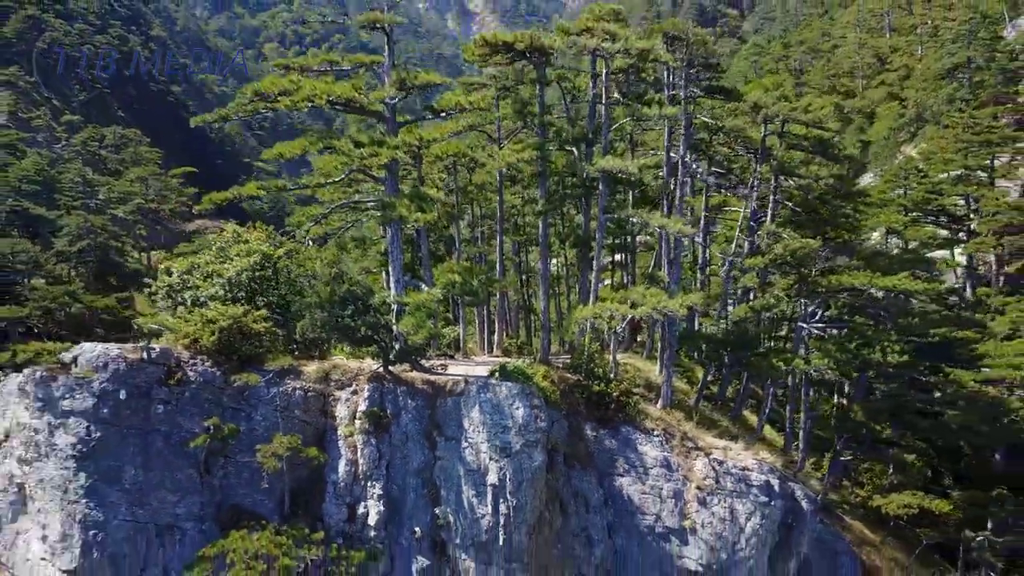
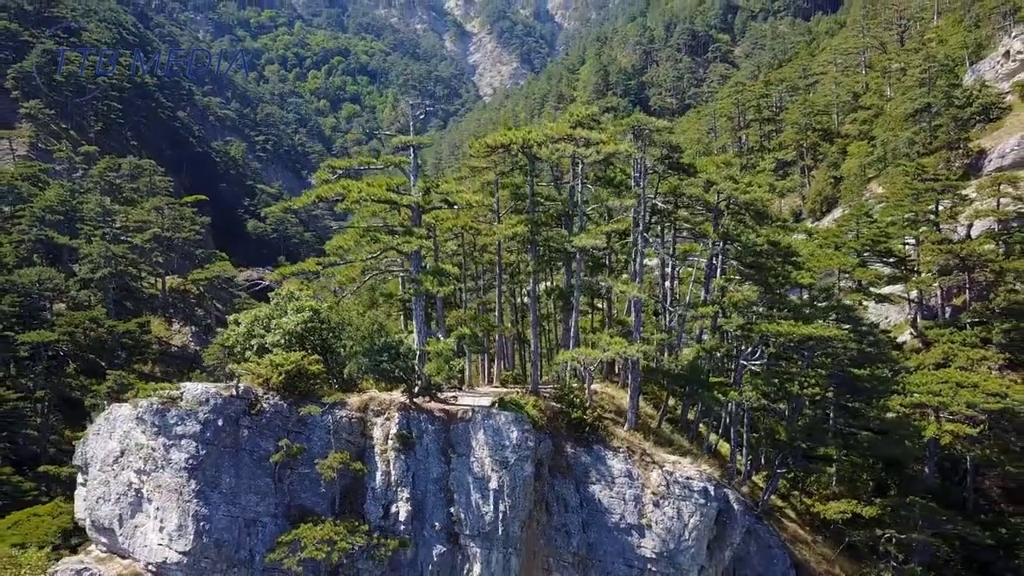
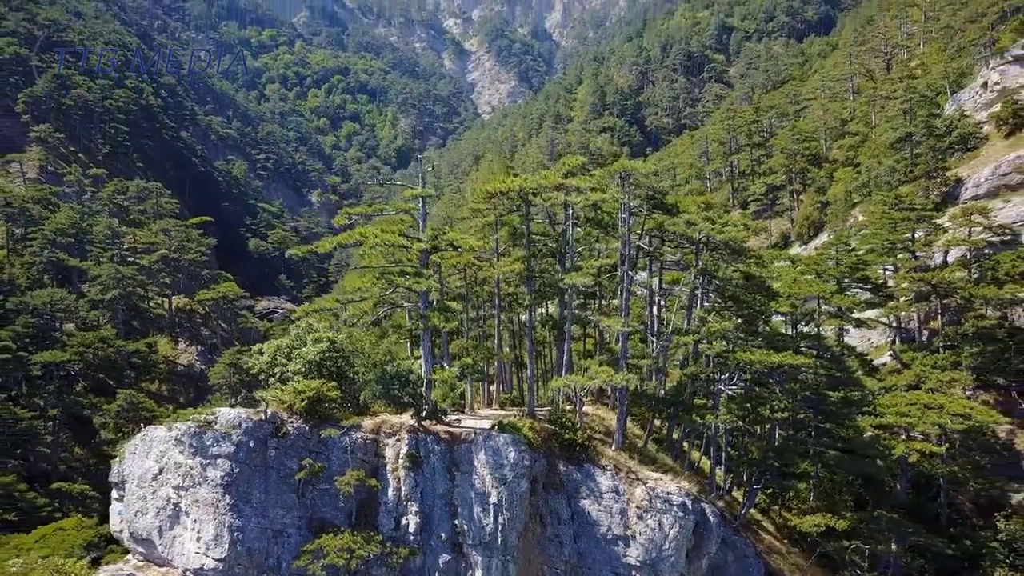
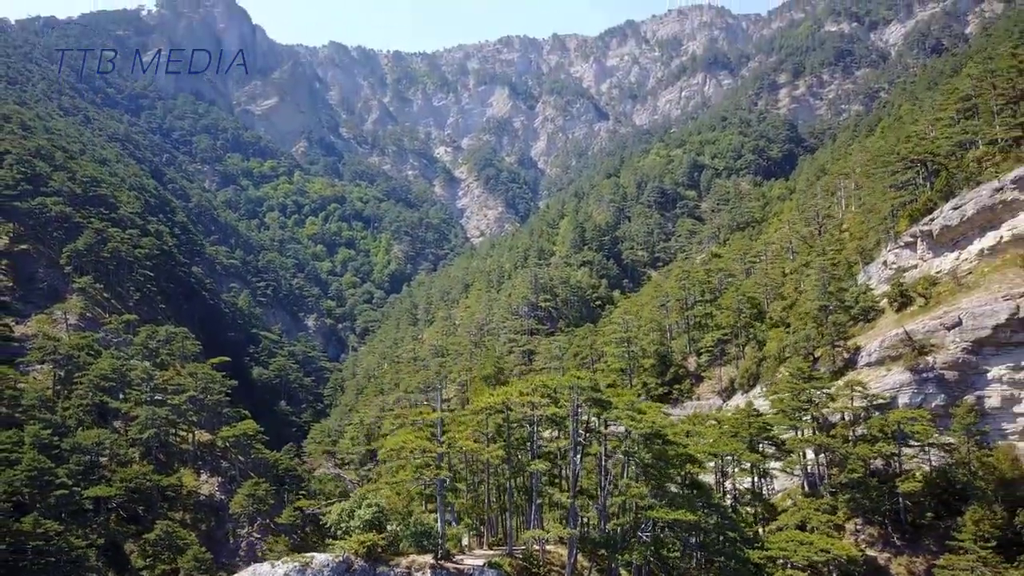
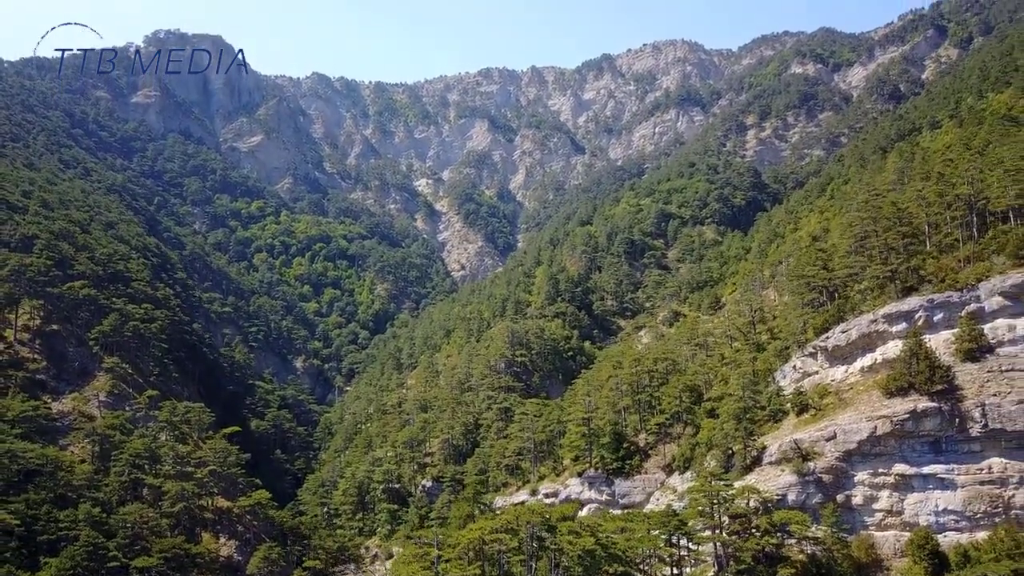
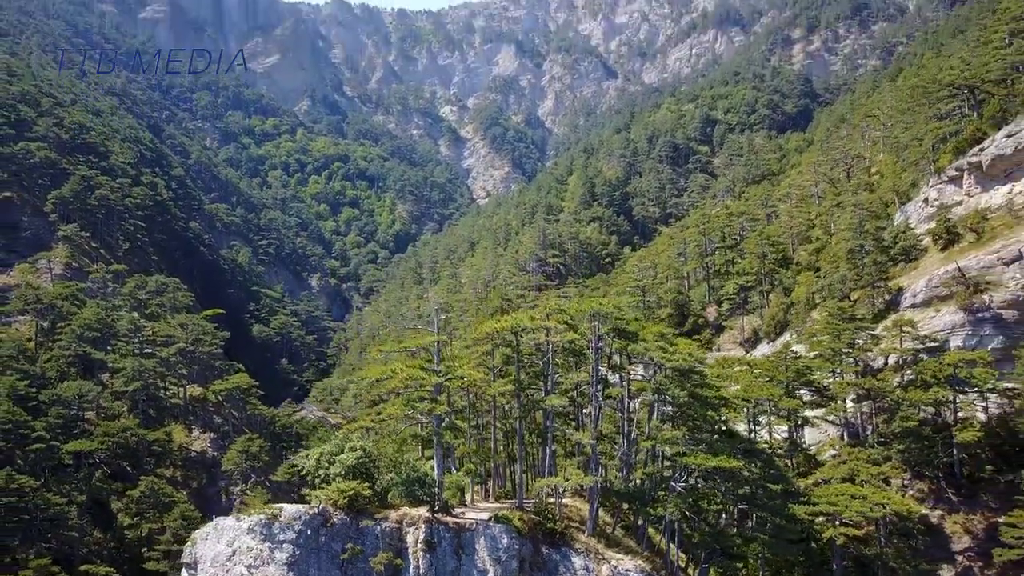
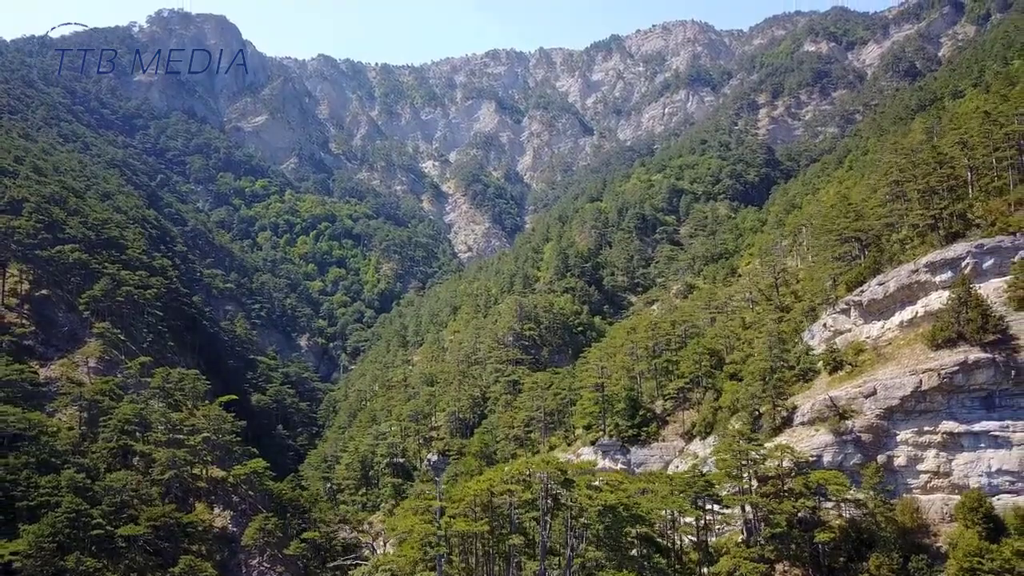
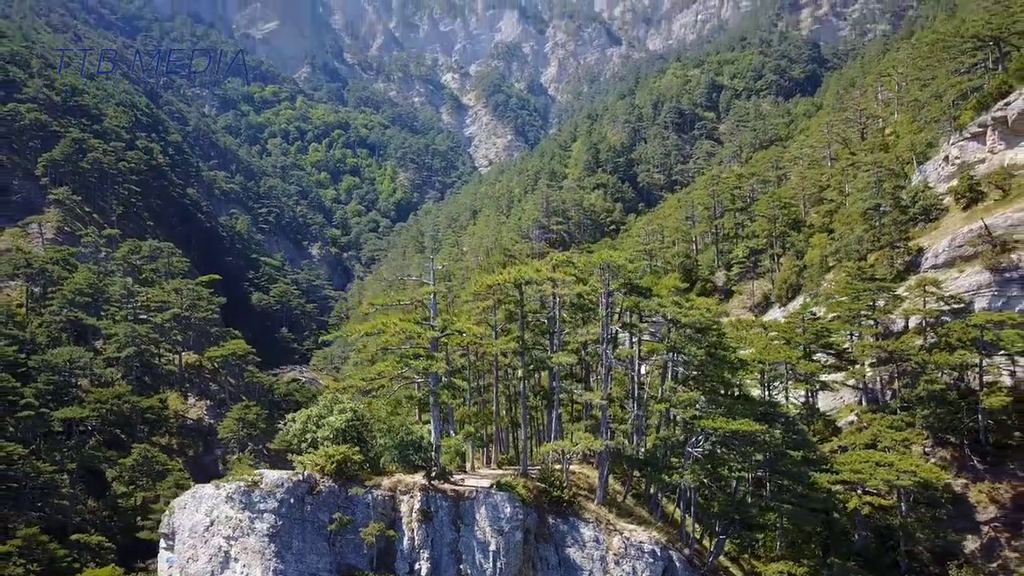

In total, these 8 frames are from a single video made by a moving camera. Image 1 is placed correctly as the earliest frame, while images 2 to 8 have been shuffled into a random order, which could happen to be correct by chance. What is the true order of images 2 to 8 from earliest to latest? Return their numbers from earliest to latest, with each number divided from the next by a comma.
2, 3, 8, 6, 4, 7, 5
